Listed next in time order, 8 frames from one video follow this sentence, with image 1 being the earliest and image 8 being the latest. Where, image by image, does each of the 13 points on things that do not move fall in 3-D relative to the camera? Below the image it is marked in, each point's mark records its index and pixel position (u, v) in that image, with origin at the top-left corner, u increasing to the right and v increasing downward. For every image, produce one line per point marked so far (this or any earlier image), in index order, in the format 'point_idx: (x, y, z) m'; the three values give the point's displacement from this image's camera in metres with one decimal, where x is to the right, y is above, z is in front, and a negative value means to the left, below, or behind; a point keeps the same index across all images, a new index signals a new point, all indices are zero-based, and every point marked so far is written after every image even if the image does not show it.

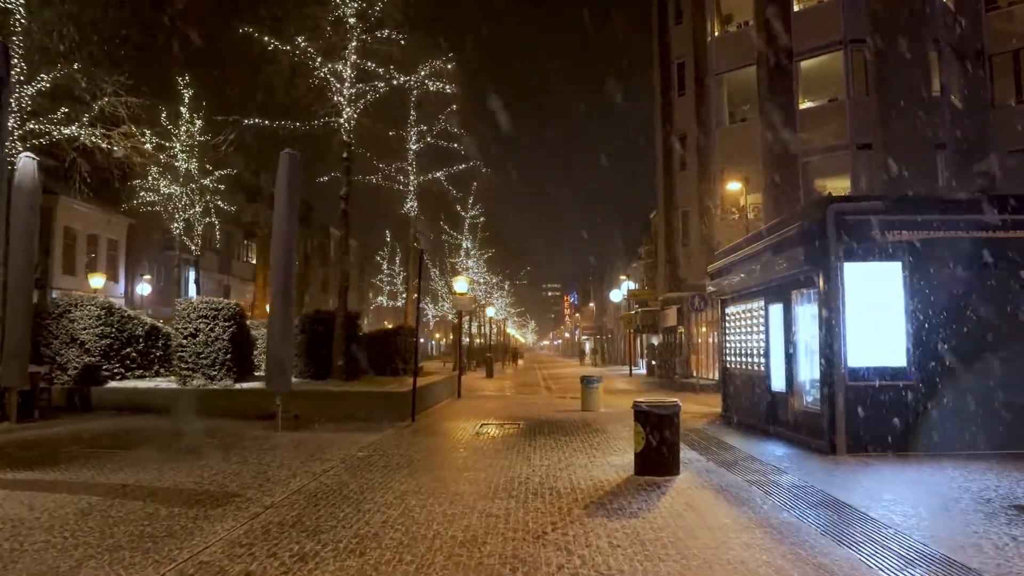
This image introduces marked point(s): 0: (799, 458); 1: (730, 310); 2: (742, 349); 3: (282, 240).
0: (+3.8, -2.3, +10.2) m
1: (+4.7, -0.5, +16.5) m
2: (+4.6, -1.3, +15.4) m
3: (-4.0, +0.8, +13.3) m
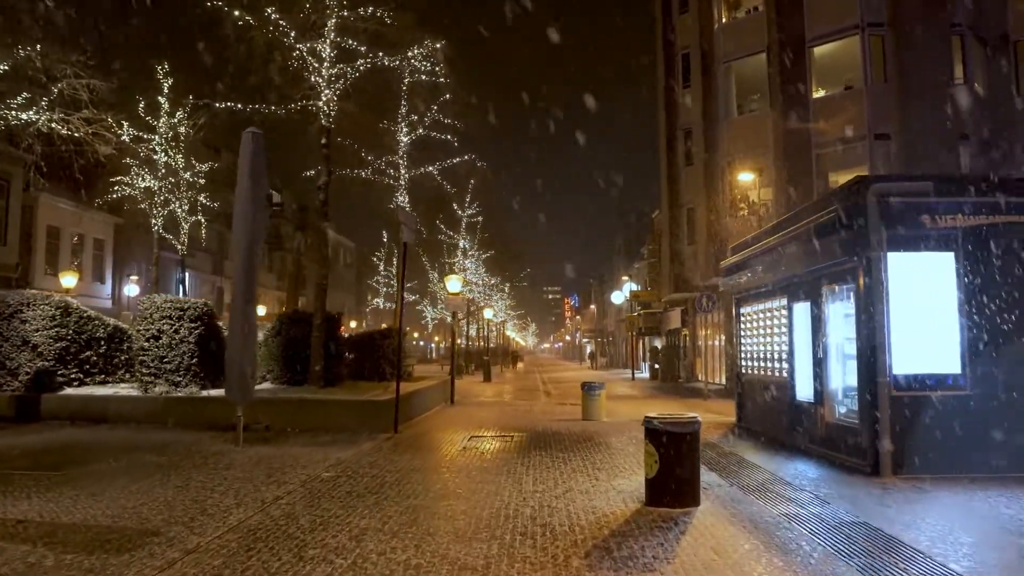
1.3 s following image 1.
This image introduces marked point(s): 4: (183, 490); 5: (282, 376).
0: (+3.7, -2.2, +8.7) m
1: (+4.5, -0.4, +15.0) m
2: (+4.5, -1.2, +13.9) m
3: (-4.2, +0.9, +11.8) m
4: (-3.6, -2.2, +8.3) m
5: (-5.1, -1.9, +16.7) m
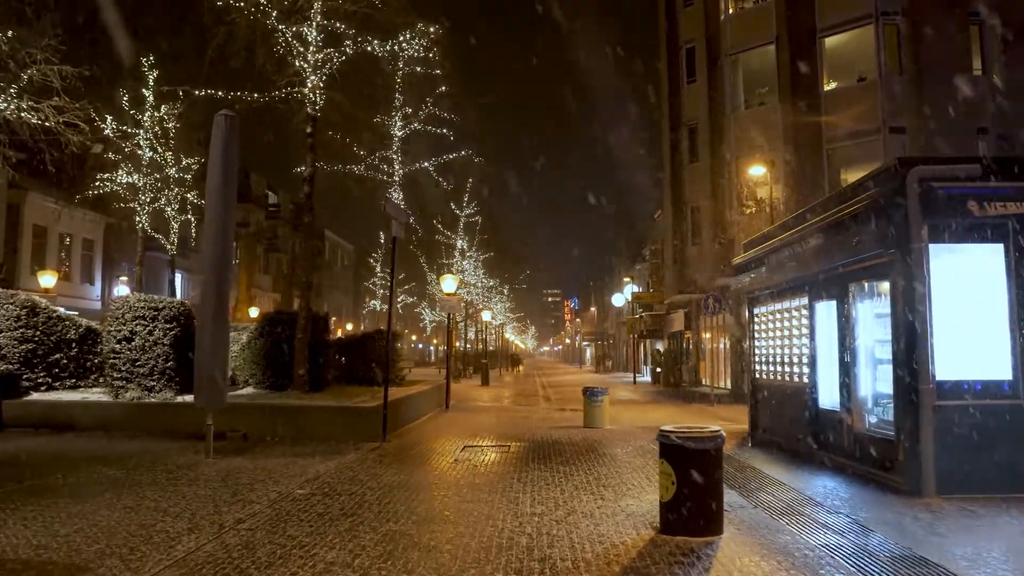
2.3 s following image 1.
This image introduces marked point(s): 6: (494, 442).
0: (+3.6, -2.1, +7.7) m
1: (+4.5, -0.4, +14.0) m
2: (+4.5, -1.2, +12.9) m
3: (-4.2, +0.9, +10.8) m
4: (-3.6, -2.1, +7.3) m
5: (-5.1, -1.9, +15.7) m
6: (-0.3, -2.7, +13.3) m
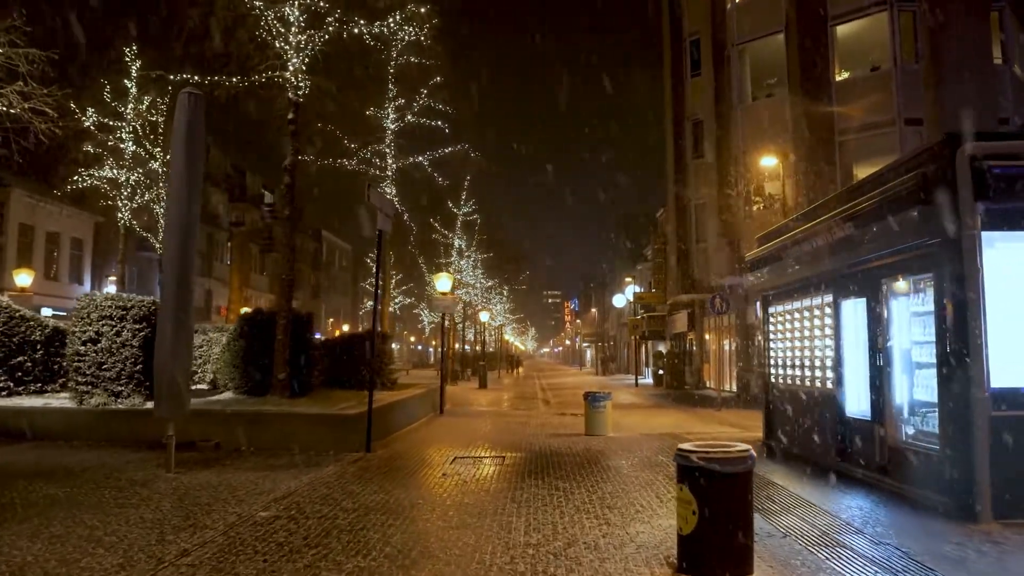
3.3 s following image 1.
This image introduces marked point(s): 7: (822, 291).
0: (+3.6, -2.1, +6.6) m
1: (+4.4, -0.4, +13.0) m
2: (+4.4, -1.1, +11.8) m
3: (-4.3, +1.0, +9.8) m
4: (-3.7, -2.1, +6.3) m
5: (-5.2, -1.9, +14.7) m
6: (-0.4, -2.6, +12.3) m
7: (+4.4, 0.0, +10.8) m
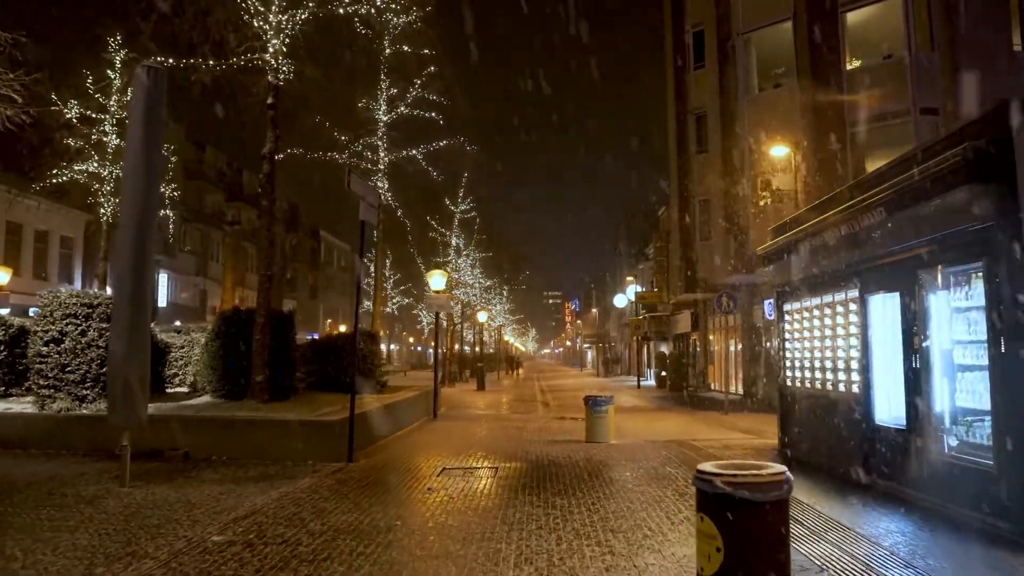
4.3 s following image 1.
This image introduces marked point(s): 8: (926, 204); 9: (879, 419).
0: (+3.5, -2.0, +5.7) m
1: (+4.3, -0.3, +12.0) m
2: (+4.3, -1.1, +10.9) m
3: (-4.4, +1.1, +8.9) m
4: (-3.8, -2.0, +5.3) m
5: (-5.3, -1.8, +13.7) m
6: (-0.5, -2.6, +11.3) m
7: (+4.3, 0.0, +9.8) m
8: (+4.0, +0.8, +7.4) m
9: (+4.2, -1.5, +8.8) m
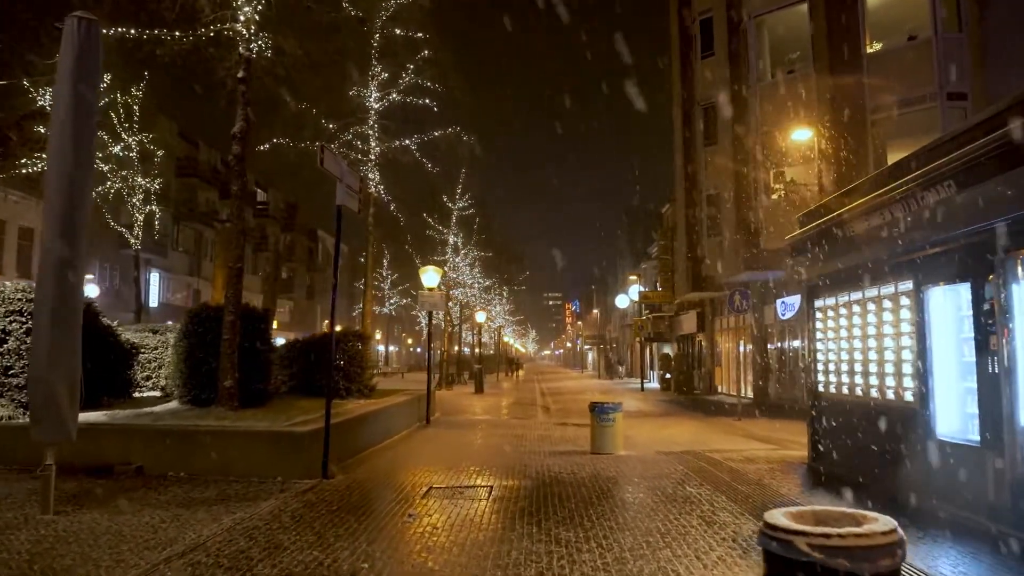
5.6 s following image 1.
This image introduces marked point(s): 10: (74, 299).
0: (+3.4, -1.9, +4.3) m
1: (+4.3, -0.2, +10.7) m
2: (+4.3, -1.0, +9.6) m
3: (-4.4, +1.2, +7.5) m
4: (-3.8, -1.9, +4.0) m
5: (-5.3, -1.7, +12.4) m
6: (-0.5, -2.5, +10.0) m
7: (+4.3, +0.1, +8.5) m
8: (+4.0, +0.9, +6.1) m
9: (+4.2, -1.4, +7.5) m
10: (-4.3, -0.1, +7.5) m
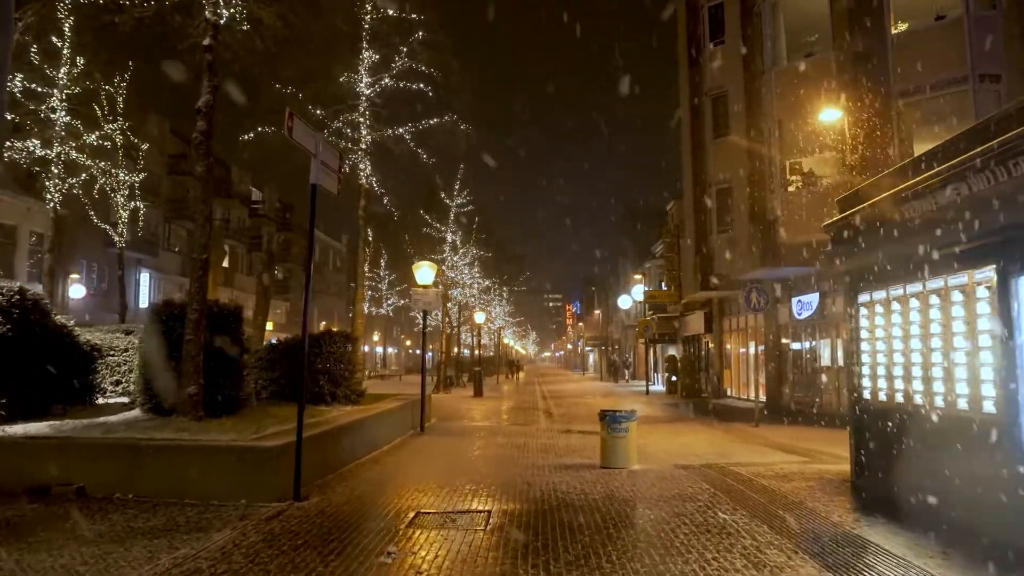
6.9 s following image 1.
0: (+3.4, -1.8, +3.0) m
1: (+4.3, -0.1, +9.3) m
2: (+4.3, -0.9, +8.2) m
3: (-4.4, +1.3, +6.2) m
4: (-3.8, -1.8, +2.6) m
5: (-5.3, -1.6, +11.0) m
6: (-0.5, -2.4, +8.6) m
7: (+4.3, +0.2, +7.1) m
8: (+4.0, +1.0, +4.8) m
9: (+4.2, -1.3, +6.1) m
10: (-4.3, 0.0, +6.1) m
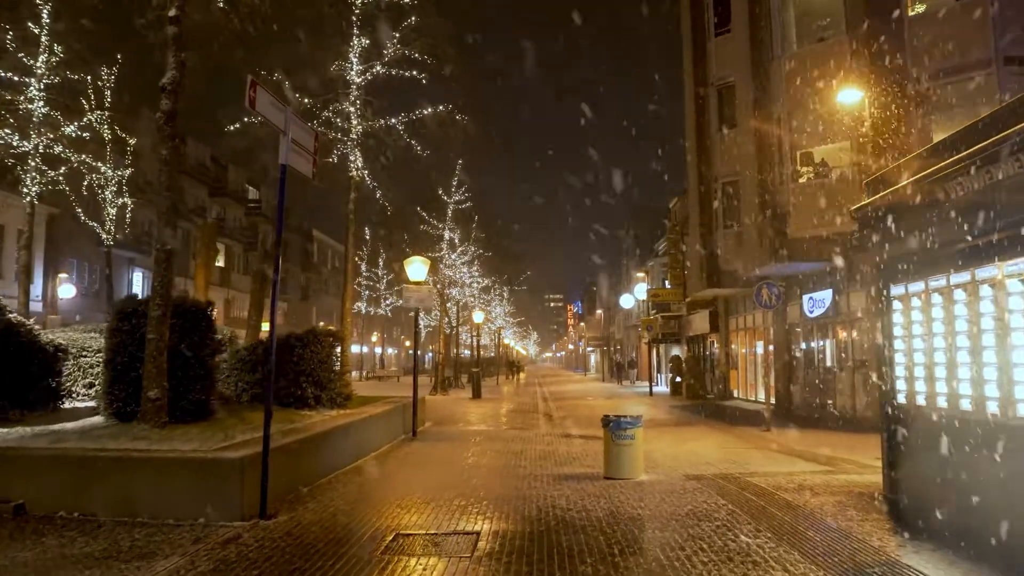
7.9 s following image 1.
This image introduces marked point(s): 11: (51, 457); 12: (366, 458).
0: (+3.4, -1.7, +2.0) m
1: (+4.2, 0.0, +8.4) m
2: (+4.2, -0.8, +7.2) m
3: (-4.5, +1.3, +5.2) m
4: (-3.9, -1.7, +1.7) m
5: (-5.4, -1.6, +10.1) m
6: (-0.6, -2.3, +7.7) m
7: (+4.2, +0.3, +6.2) m
8: (+3.9, +1.1, +3.8) m
9: (+4.1, -1.2, +5.2) m
10: (-4.3, 0.0, +5.2) m
11: (-4.7, -1.7, +7.7) m
12: (-2.4, -2.8, +12.4) m
